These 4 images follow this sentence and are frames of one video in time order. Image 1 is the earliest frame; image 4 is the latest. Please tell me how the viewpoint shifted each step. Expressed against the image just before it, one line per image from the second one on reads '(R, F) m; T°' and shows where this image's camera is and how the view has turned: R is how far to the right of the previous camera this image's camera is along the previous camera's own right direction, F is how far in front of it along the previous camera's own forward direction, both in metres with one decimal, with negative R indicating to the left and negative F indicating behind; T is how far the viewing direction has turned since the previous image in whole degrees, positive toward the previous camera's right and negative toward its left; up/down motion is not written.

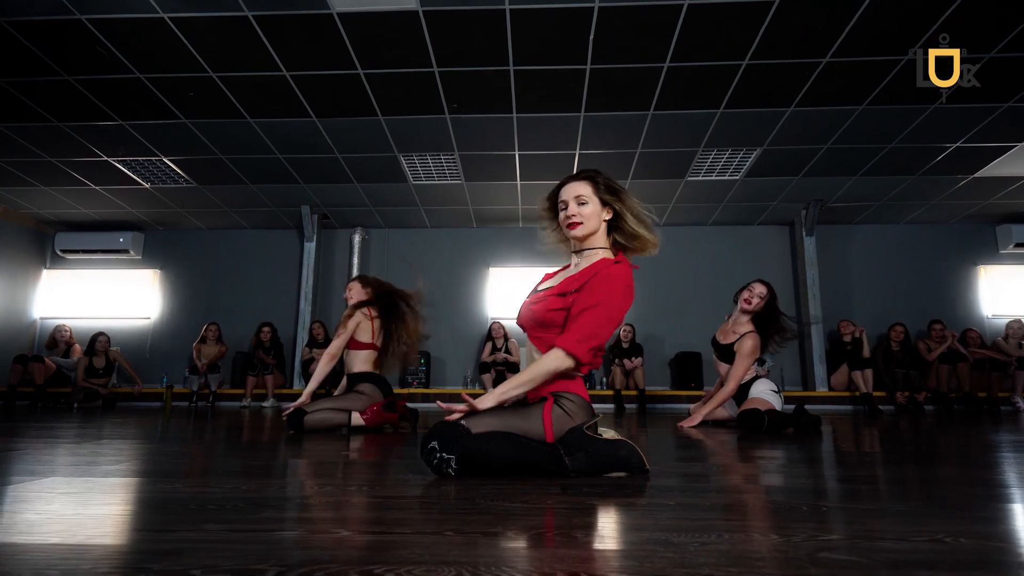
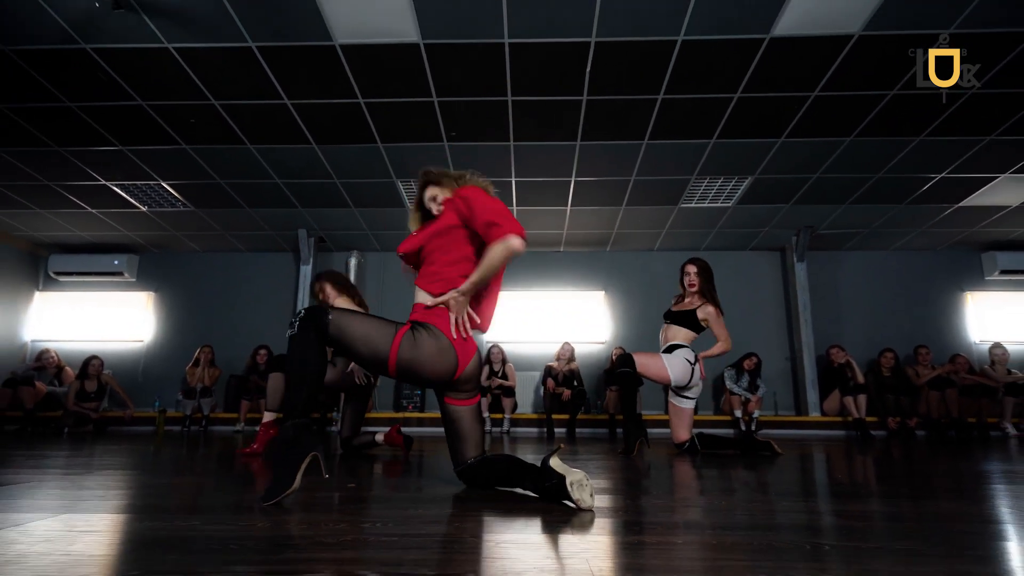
(0.0, 0.0) m; +1°
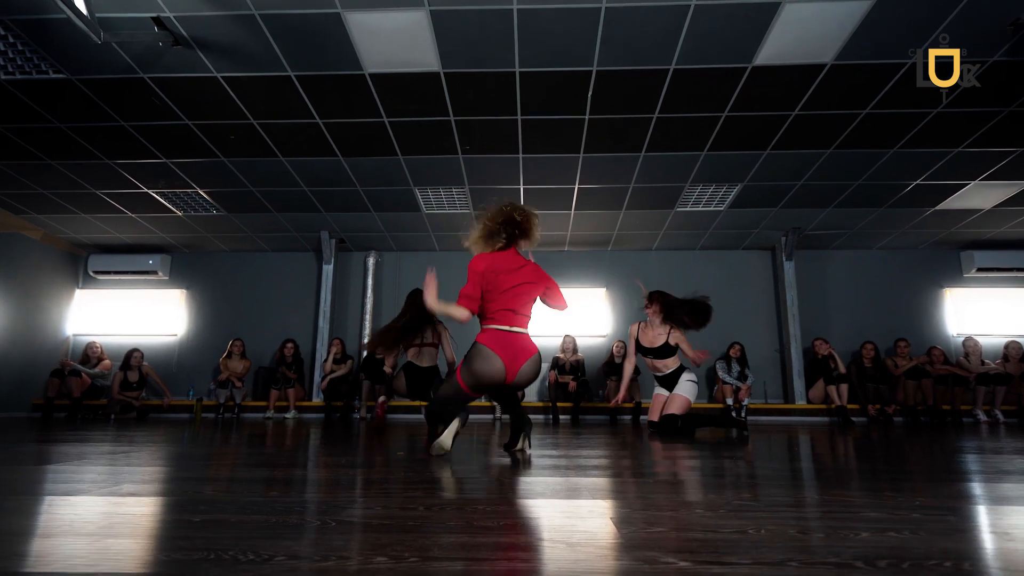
(-0.1, -0.5) m; 0°
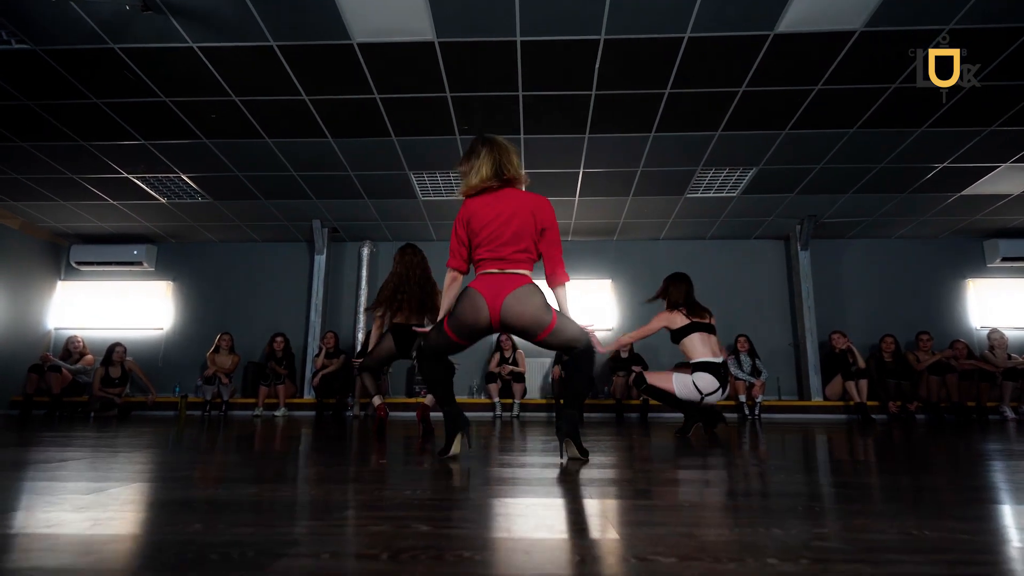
(0.0, +0.3) m; 0°
